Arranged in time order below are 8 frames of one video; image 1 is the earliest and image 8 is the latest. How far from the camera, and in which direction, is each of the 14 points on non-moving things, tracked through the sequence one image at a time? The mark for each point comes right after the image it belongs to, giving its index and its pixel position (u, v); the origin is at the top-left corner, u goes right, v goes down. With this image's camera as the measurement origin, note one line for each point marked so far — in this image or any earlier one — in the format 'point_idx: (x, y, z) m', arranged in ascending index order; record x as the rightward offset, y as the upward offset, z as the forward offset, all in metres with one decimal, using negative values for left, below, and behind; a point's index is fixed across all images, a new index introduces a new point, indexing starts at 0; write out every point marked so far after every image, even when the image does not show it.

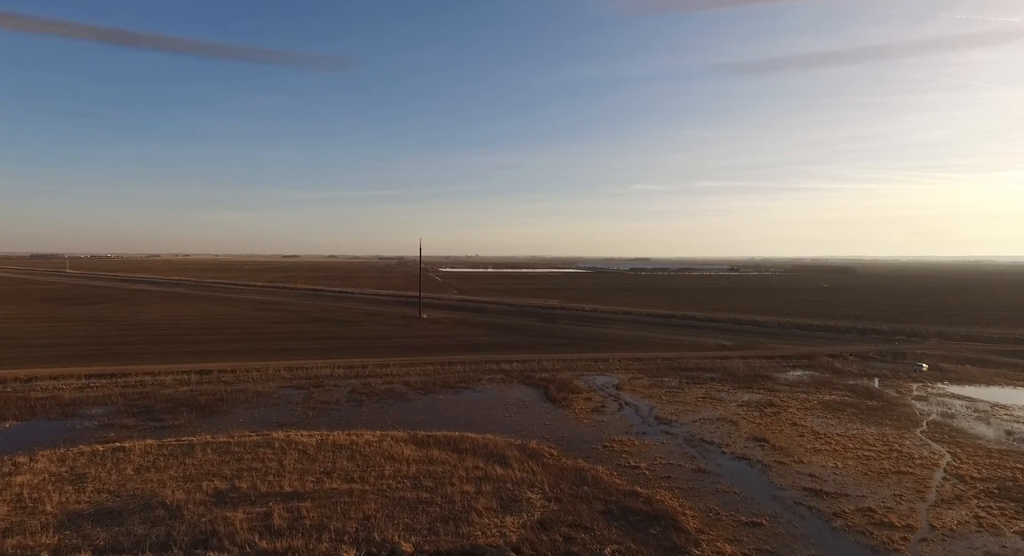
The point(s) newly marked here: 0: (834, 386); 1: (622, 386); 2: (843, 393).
0: (+11.2, -3.8, +19.8) m
1: (+3.5, -3.5, +18.4) m
2: (+10.9, -3.8, +18.7) m
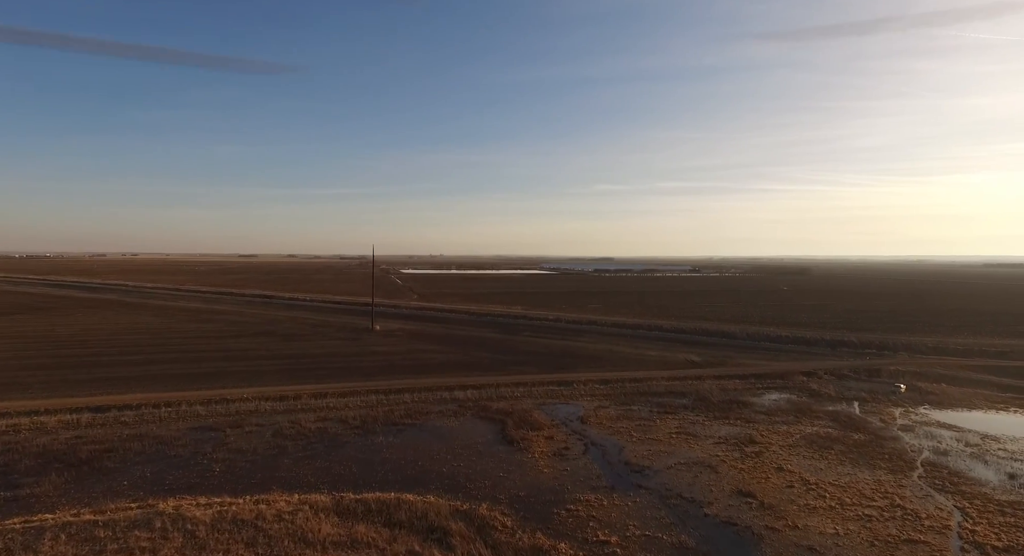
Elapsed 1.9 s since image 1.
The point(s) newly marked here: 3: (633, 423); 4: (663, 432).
0: (+9.8, -4.4, +18.4) m
1: (+2.2, -4.0, +16.5) m
2: (+9.5, -4.4, +17.3) m
3: (+3.5, -4.2, +16.4) m
4: (+4.1, -4.2, +15.6) m
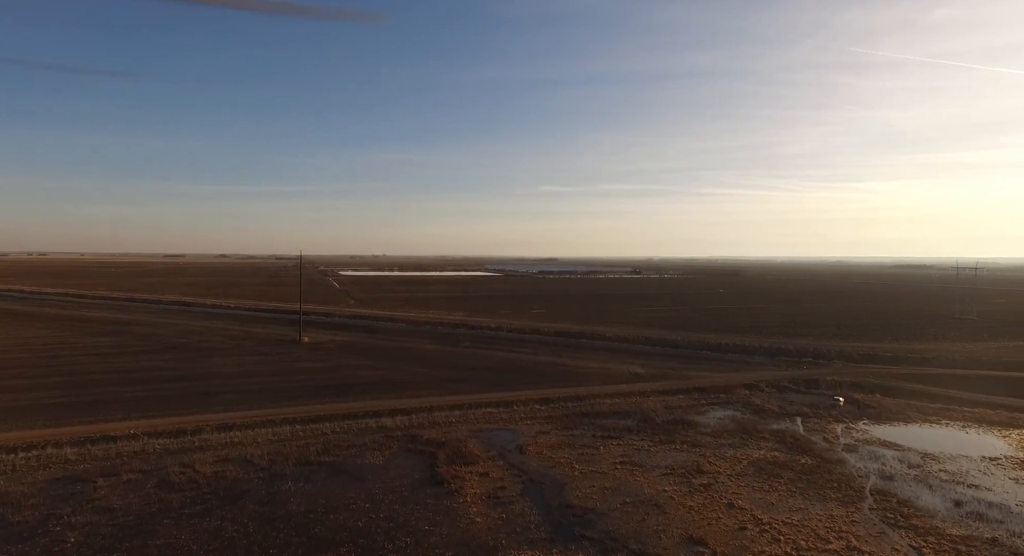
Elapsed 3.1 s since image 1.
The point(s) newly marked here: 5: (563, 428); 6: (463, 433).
0: (+7.8, -4.9, +17.8) m
1: (+0.4, -4.5, +15.2) m
2: (+7.6, -4.9, +16.6) m
3: (+1.7, -4.6, +15.2) m
4: (+2.4, -4.7, +14.5) m
5: (+1.5, -4.5, +17.2) m
6: (-1.4, -4.4, +16.0) m
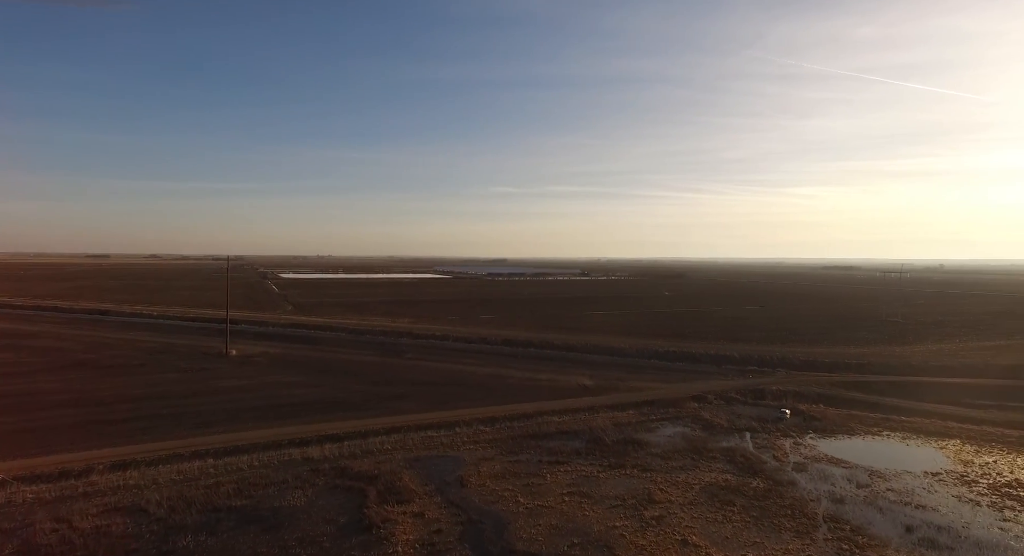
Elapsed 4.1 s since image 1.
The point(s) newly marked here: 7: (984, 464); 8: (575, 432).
0: (+6.0, -5.3, +17.3) m
1: (-1.1, -4.9, +14.1) m
2: (+6.0, -5.4, +16.1) m
3: (+0.2, -5.1, +14.2) m
4: (+1.0, -5.1, +13.5) m
5: (-0.1, -5.0, +16.2) m
6: (-2.9, -4.8, +14.7) m
7: (+15.7, -6.2, +19.0) m
8: (+2.1, -4.9, +18.3) m
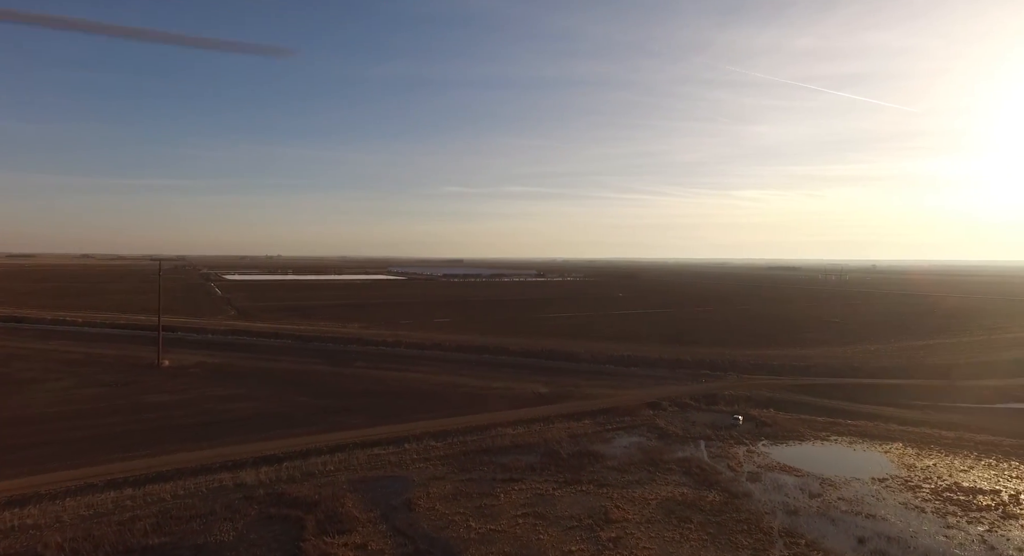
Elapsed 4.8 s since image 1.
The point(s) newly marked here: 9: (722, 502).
0: (+4.6, -5.6, +17.0) m
1: (-2.2, -5.2, +13.2) m
2: (+4.6, -5.6, +15.8) m
3: (-1.0, -5.3, +13.4) m
4: (-0.1, -5.4, +12.8) m
5: (-1.4, -5.2, +15.4) m
6: (-4.1, -5.0, +13.7) m
7: (+14.1, -6.5, +19.5) m
8: (+0.6, -5.2, +17.7) m
9: (+5.4, -5.7, +14.6) m
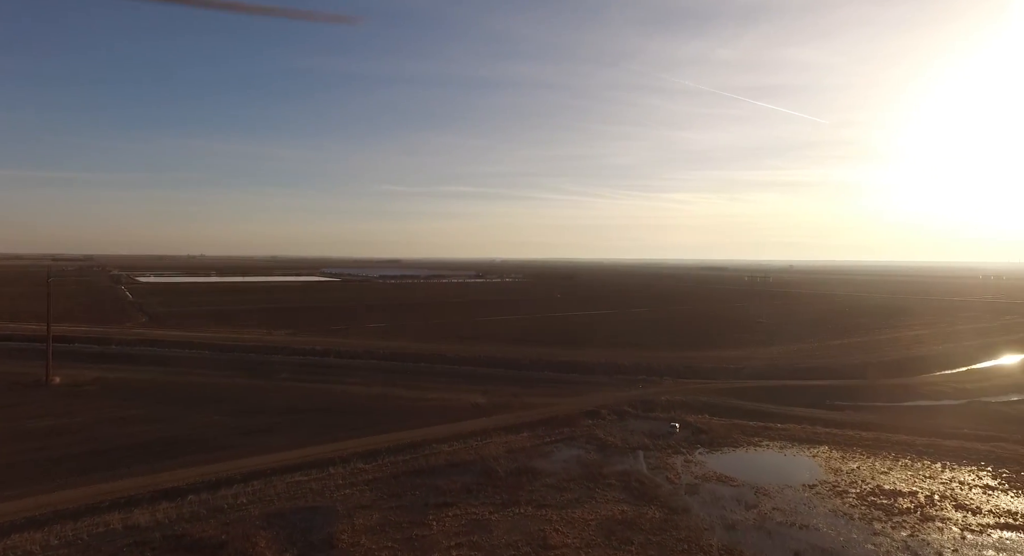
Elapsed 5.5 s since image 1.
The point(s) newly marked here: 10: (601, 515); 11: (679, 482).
0: (+2.7, -5.9, +16.6) m
1: (-3.7, -5.5, +12.1) m
2: (+2.9, -5.9, +15.4) m
3: (-2.4, -5.6, +12.4) m
4: (-1.5, -5.7, +11.9) m
5: (-3.1, -5.5, +14.4) m
6: (-5.6, -5.3, +12.4) m
7: (+11.9, -6.8, +20.1) m
8: (-1.4, -5.5, +16.8) m
9: (+3.7, -6.0, +14.3) m
10: (+2.2, -5.9, +14.2) m
11: (+5.0, -6.1, +17.0) m
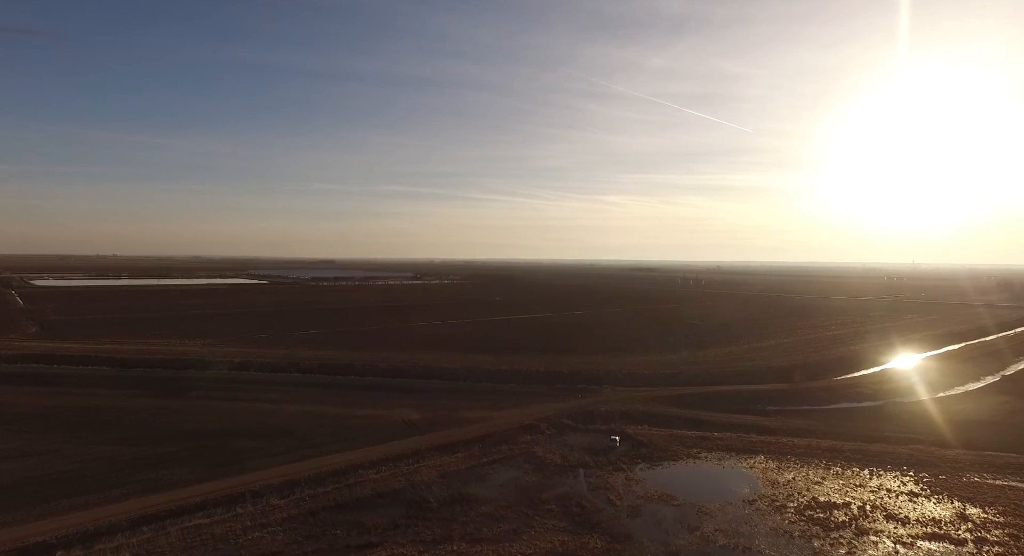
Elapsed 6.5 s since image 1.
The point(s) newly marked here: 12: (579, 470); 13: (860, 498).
0: (+0.9, -6.3, +15.7) m
1: (-5.0, -5.8, +10.5) m
2: (+1.2, -6.3, +14.5) m
3: (-3.8, -6.0, +11.0) m
4: (-2.8, -6.0, +10.5) m
5: (-4.7, -5.8, +12.8) m
6: (-6.9, -5.6, +10.6) m
7: (+9.7, -7.2, +20.1) m
8: (-3.2, -5.9, +15.4) m
9: (+2.2, -6.4, +13.4) m
10: (+0.6, -6.2, +13.2) m
11: (+3.1, -6.5, +16.3) m
12: (+2.2, -6.4, +19.0) m
13: (+11.8, -7.5, +19.3) m
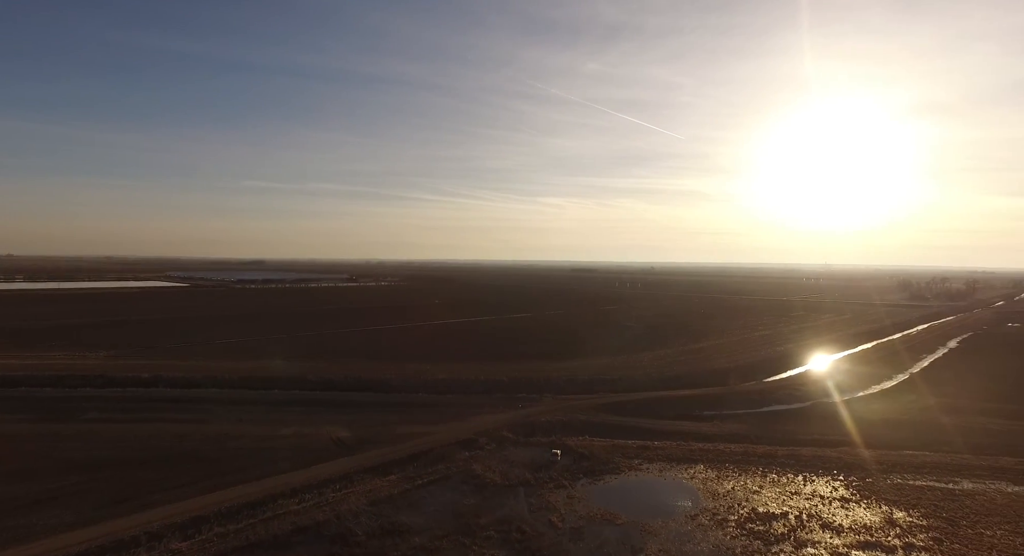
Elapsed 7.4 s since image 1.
0: (-0.7, -6.6, +14.6) m
1: (-6.1, -6.1, +8.9) m
2: (-0.3, -6.6, +13.5) m
3: (-4.9, -6.2, +9.5) m
4: (-3.9, -6.3, +9.2) m
5: (-6.0, -6.1, +11.2) m
6: (-8.0, -5.9, +8.8) m
7: (+7.5, -7.5, +20.0) m
8: (-4.8, -6.1, +14.0) m
9: (+0.7, -6.7, +12.6) m
10: (-0.7, -6.5, +12.2) m
11: (+1.4, -6.8, +15.5) m
12: (+0.2, -6.7, +18.1) m
13: (+9.7, -7.8, +19.5) m
